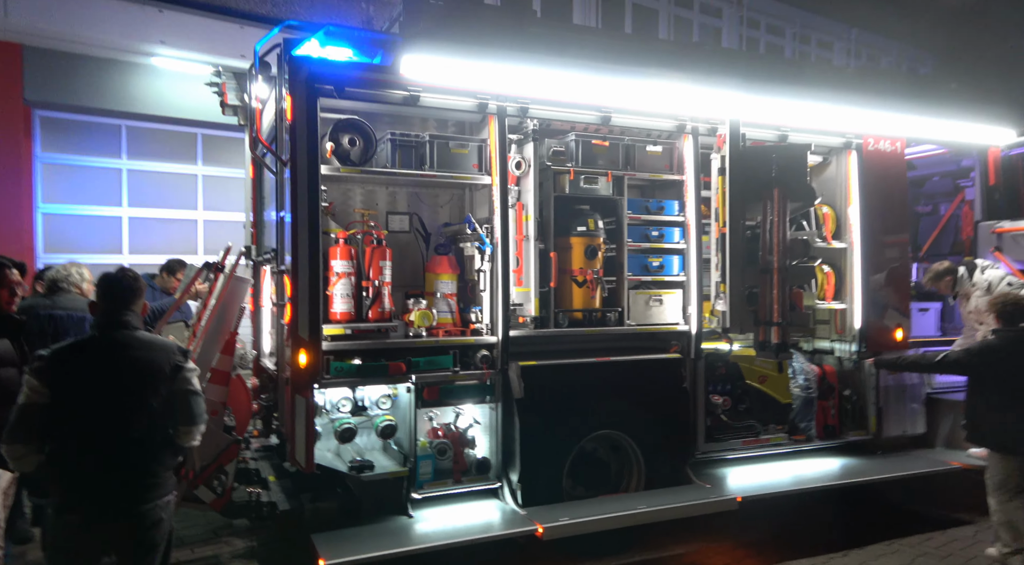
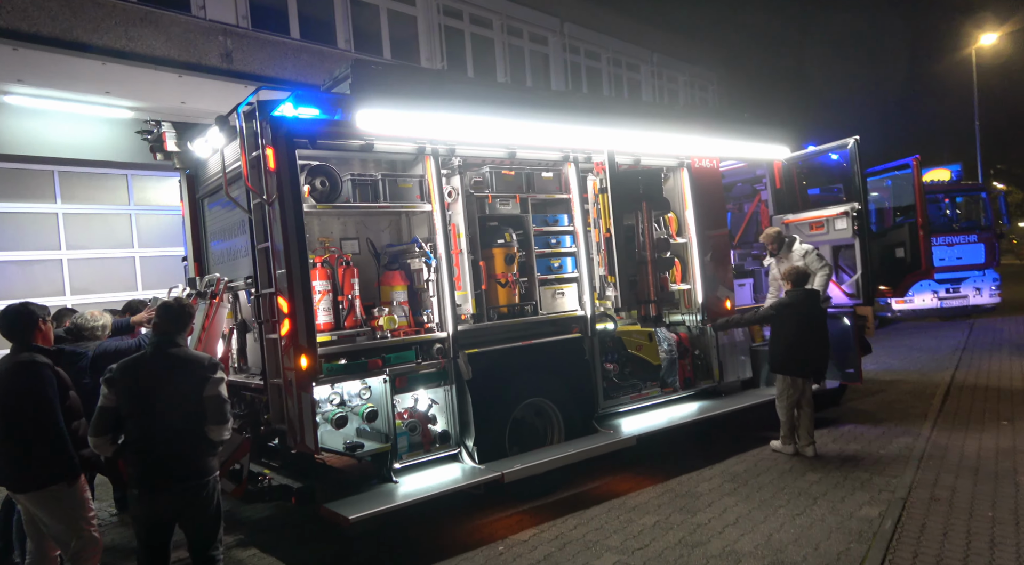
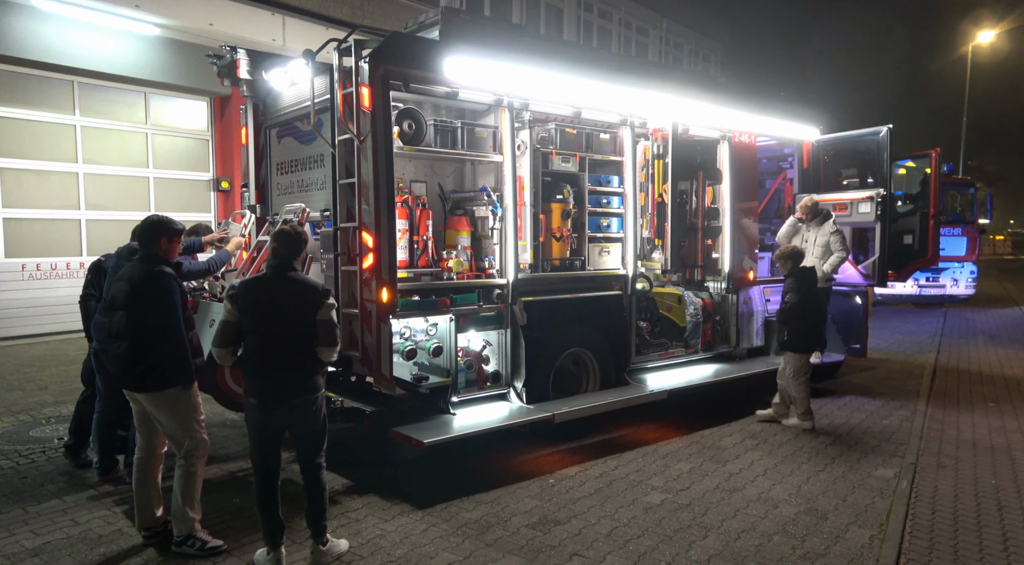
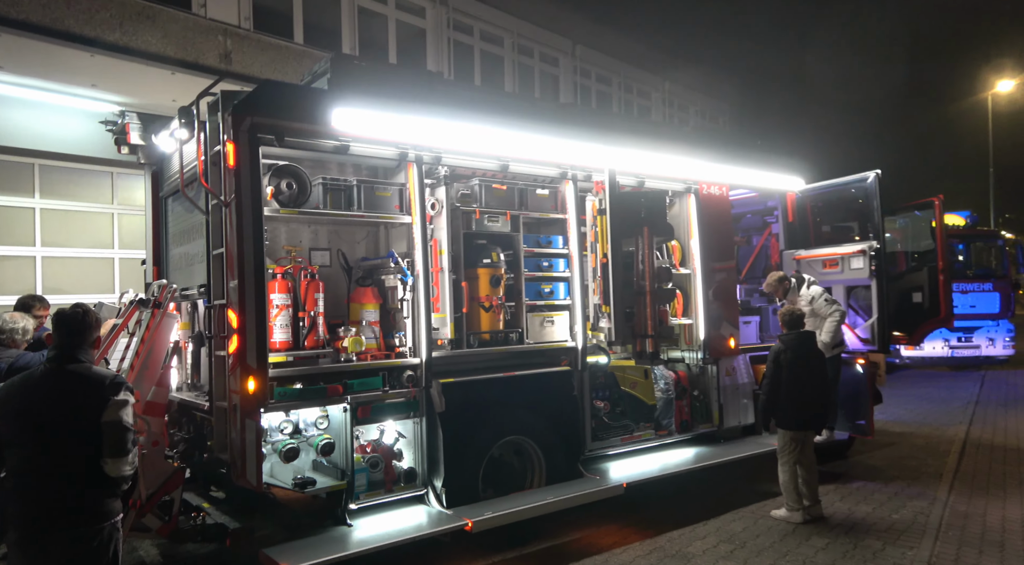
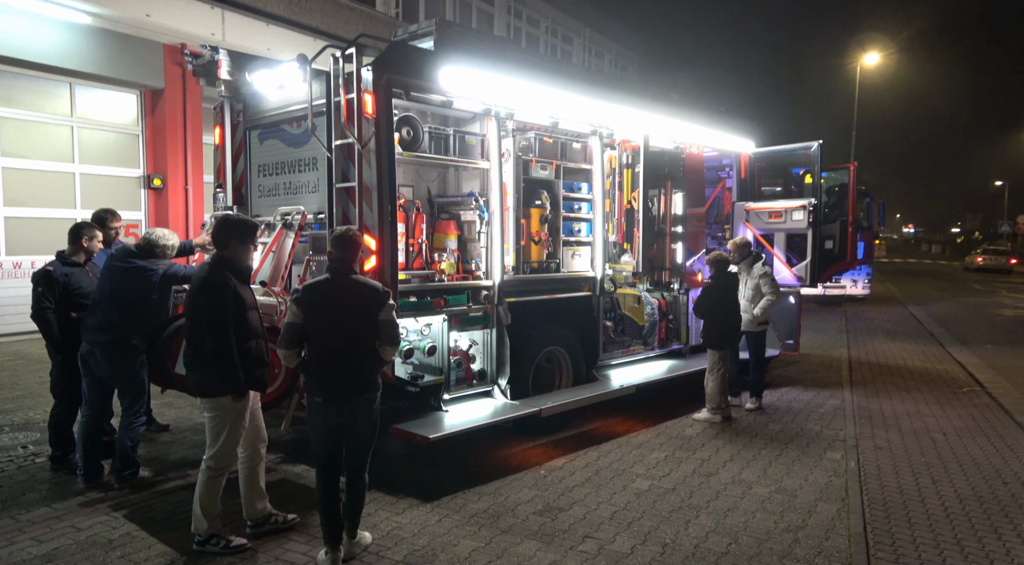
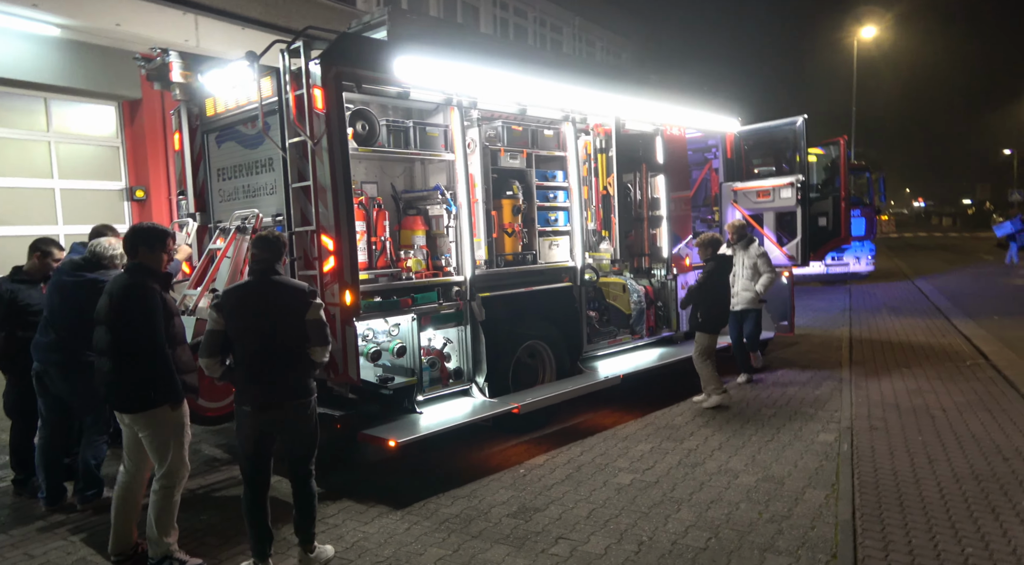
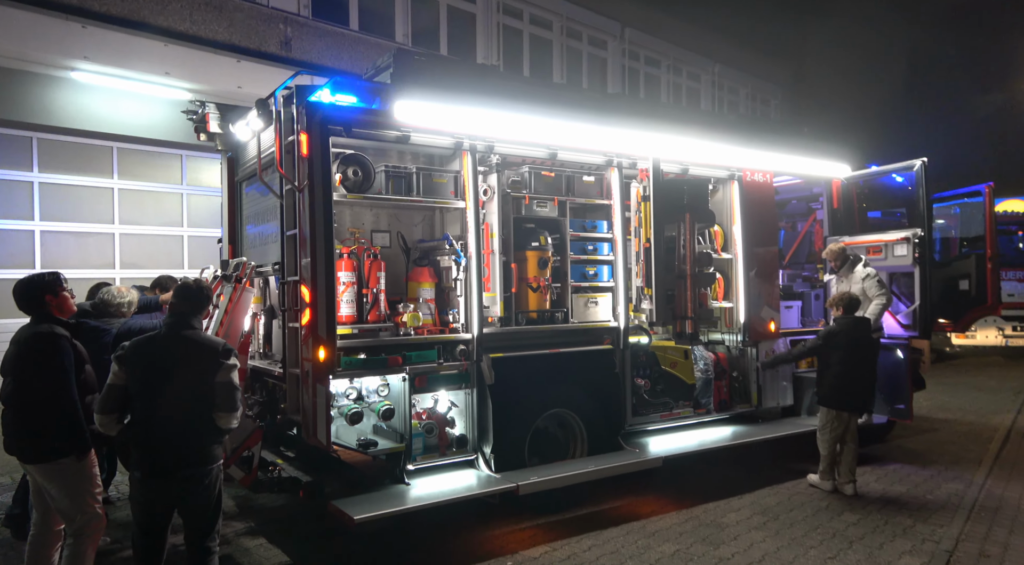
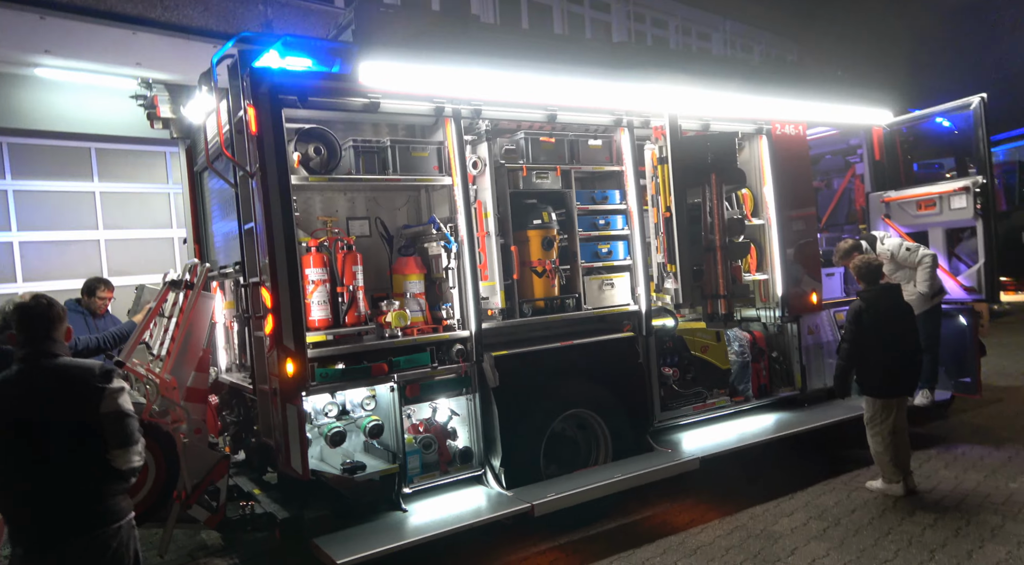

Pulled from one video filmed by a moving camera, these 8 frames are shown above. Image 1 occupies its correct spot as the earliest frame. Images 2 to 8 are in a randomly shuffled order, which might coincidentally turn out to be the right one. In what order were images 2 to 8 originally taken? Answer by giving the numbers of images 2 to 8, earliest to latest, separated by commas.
8, 4, 7, 2, 3, 6, 5
